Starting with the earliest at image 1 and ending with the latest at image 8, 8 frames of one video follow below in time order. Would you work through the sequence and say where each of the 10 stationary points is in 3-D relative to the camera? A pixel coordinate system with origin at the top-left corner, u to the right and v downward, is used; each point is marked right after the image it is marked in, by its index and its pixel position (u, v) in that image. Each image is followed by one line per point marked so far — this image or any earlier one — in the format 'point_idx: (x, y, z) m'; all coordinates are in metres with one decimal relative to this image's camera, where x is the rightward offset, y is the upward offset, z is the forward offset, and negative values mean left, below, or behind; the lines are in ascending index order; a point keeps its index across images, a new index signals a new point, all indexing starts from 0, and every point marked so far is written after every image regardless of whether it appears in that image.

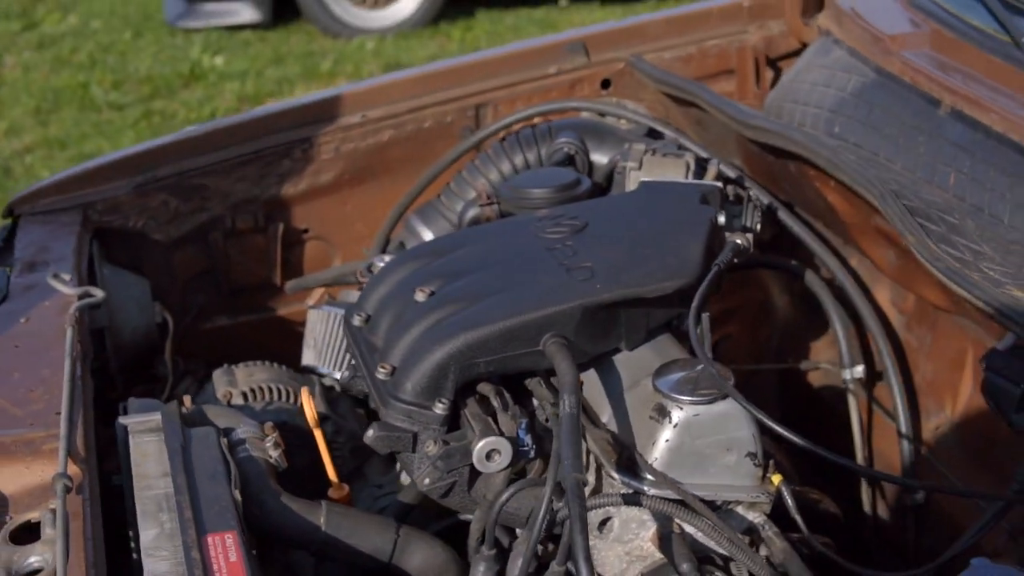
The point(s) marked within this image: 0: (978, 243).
0: (+0.3, 0.0, +1.3) m
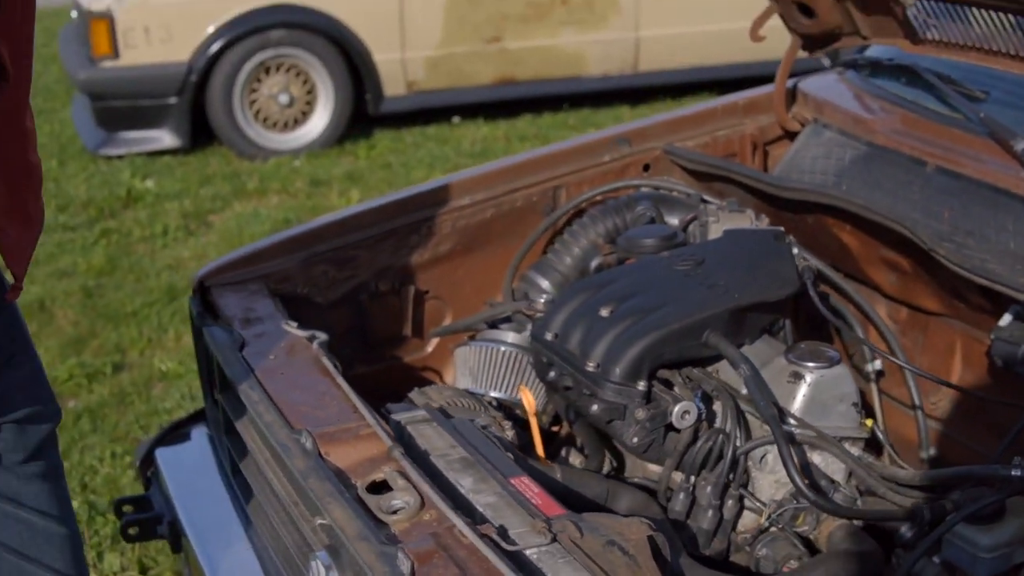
0: (+0.5, 0.0, +1.8) m
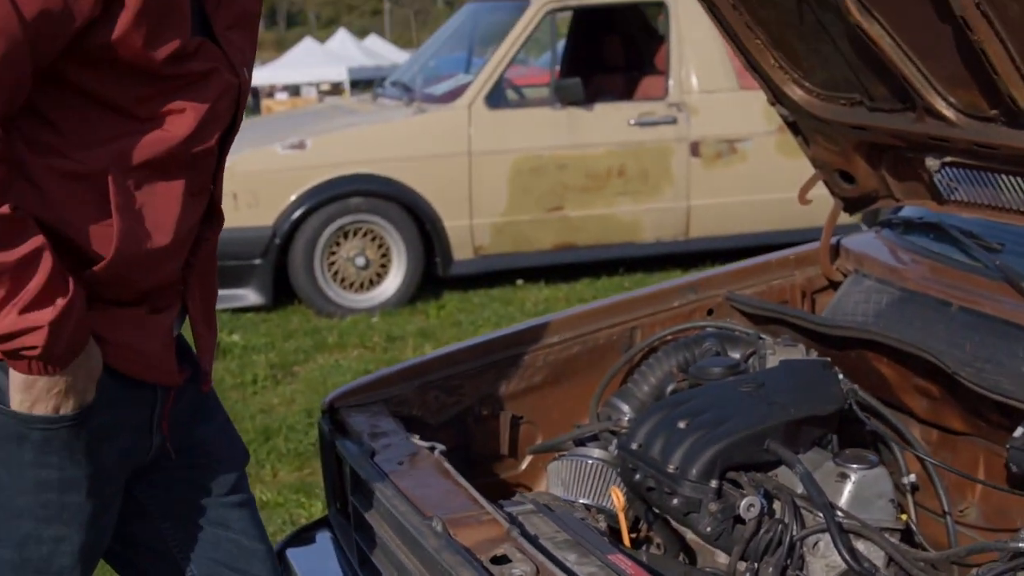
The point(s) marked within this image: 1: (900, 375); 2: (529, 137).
0: (+0.6, -0.1, +2.2) m
1: (+0.5, -0.1, +2.4) m
2: (+0.1, +0.5, +6.0) m
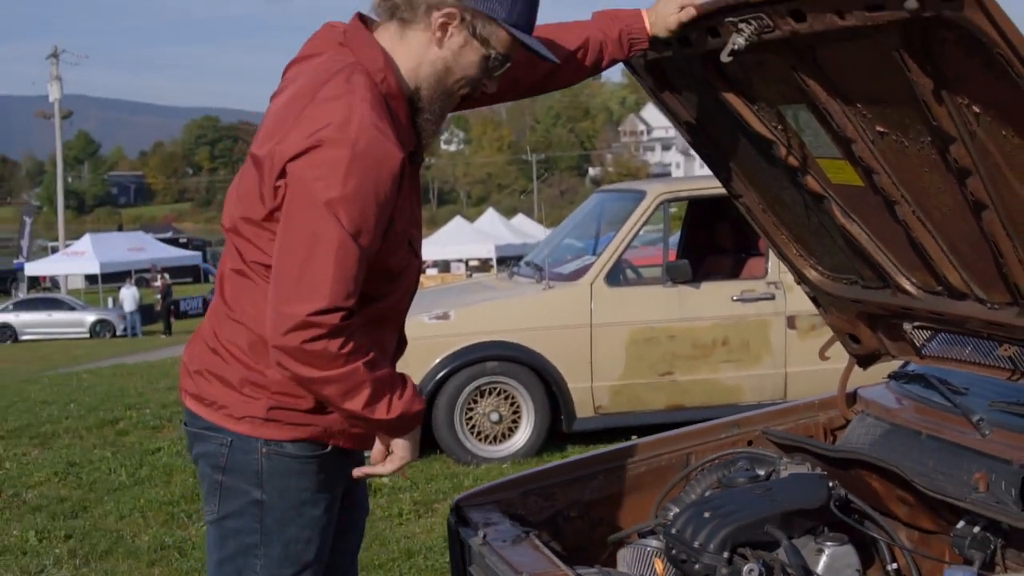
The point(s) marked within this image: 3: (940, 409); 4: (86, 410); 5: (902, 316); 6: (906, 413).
0: (+0.7, -0.3, +2.9) m
1: (+0.6, -0.3, +3.1) m
2: (+0.5, -0.1, +6.8) m
3: (+0.7, -0.2, +3.1) m
4: (-2.1, -0.6, +9.0) m
5: (+0.6, -0.1, +3.1) m
6: (+0.7, -0.2, +3.2) m
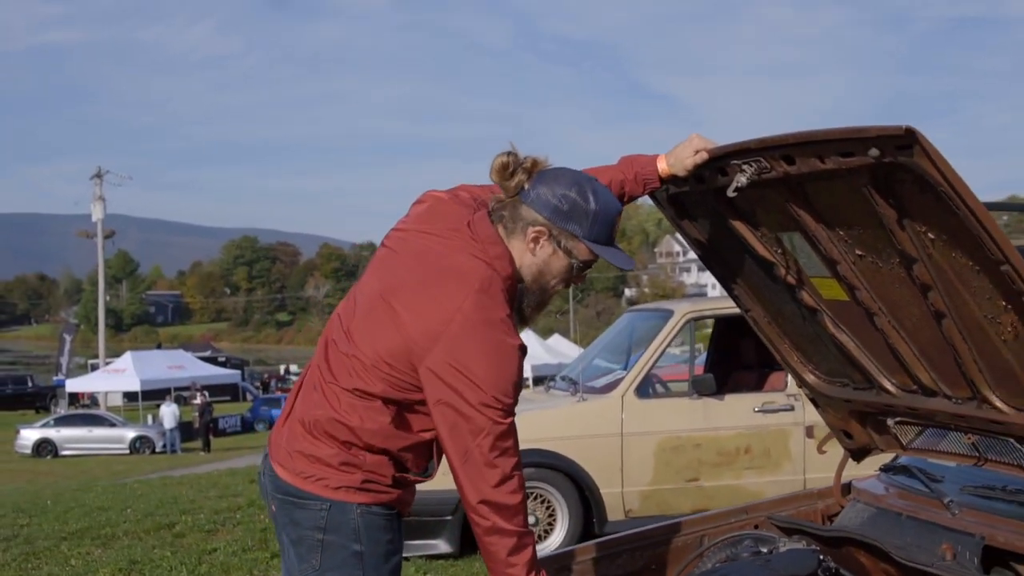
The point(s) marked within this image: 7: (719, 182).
0: (+0.7, -0.5, +3.4) m
1: (+0.7, -0.5, +3.6) m
2: (+0.6, -0.5, +7.2) m
3: (+0.8, -0.4, +3.6) m
4: (-1.9, -1.2, +9.5) m
5: (+0.7, -0.2, +3.6) m
6: (+0.8, -0.4, +3.7) m
7: (+0.3, +0.2, +3.1) m
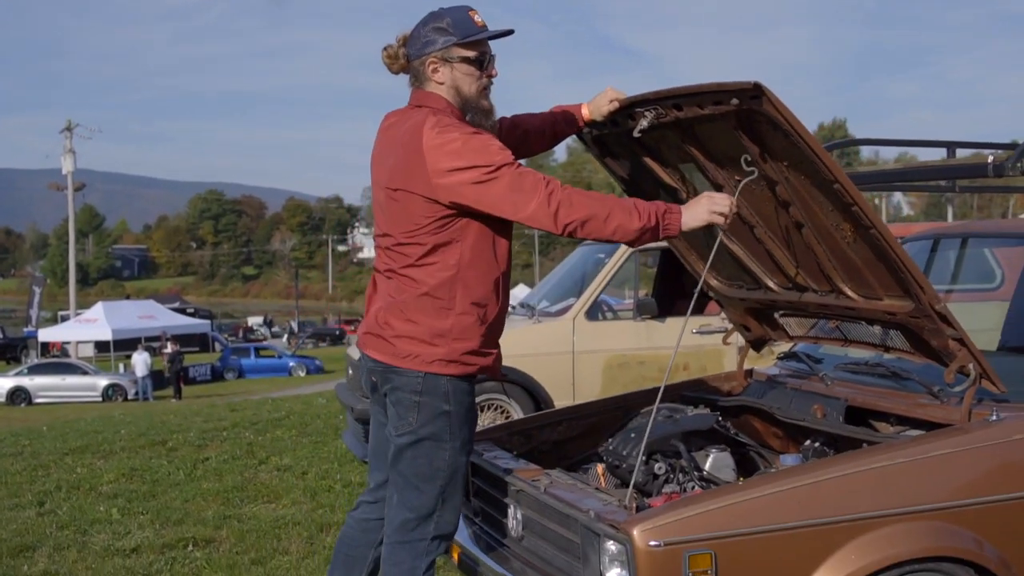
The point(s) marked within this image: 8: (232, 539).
0: (+0.7, -0.3, +4.2) m
1: (+0.6, -0.3, +4.4) m
2: (+0.5, -0.2, +8.1) m
3: (+0.7, -0.2, +4.4) m
4: (-2.1, -0.8, +10.3) m
5: (+0.6, 0.0, +4.4) m
6: (+0.7, -0.2, +4.5) m
7: (+0.3, +0.4, +4.0) m
8: (-0.9, -0.8, +5.9) m
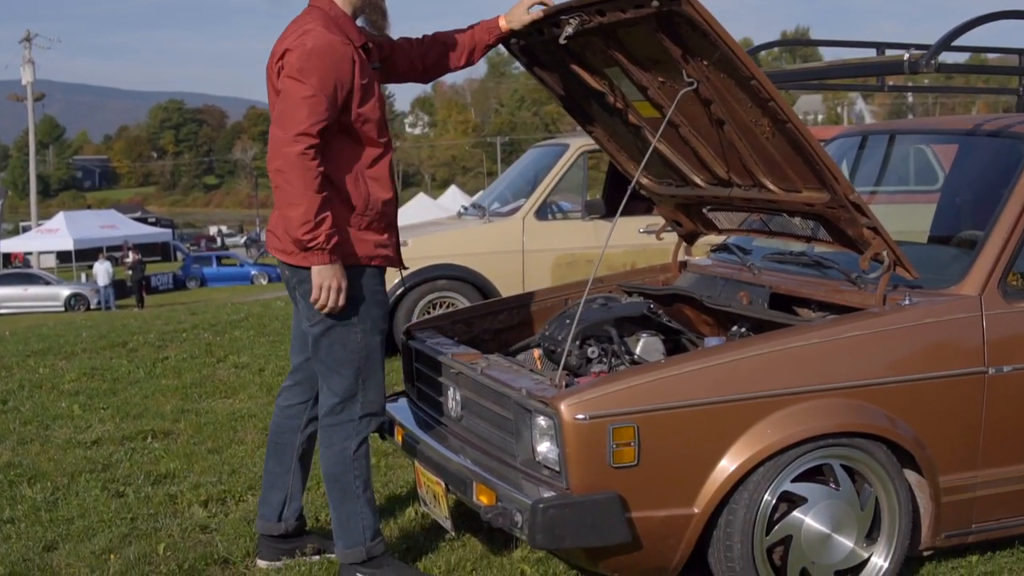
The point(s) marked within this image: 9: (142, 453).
0: (+0.5, 0.0, +4.4) m
1: (+0.5, -0.1, +4.6) m
2: (+0.2, +0.2, +8.3) m
3: (+0.6, +0.1, +4.6) m
4: (-2.4, -0.3, +10.5) m
5: (+0.5, +0.2, +4.6) m
6: (+0.5, +0.1, +4.7) m
7: (+0.1, +0.6, +4.1) m
8: (-1.1, -0.5, +6.1) m
9: (-1.1, -0.5, +5.7) m
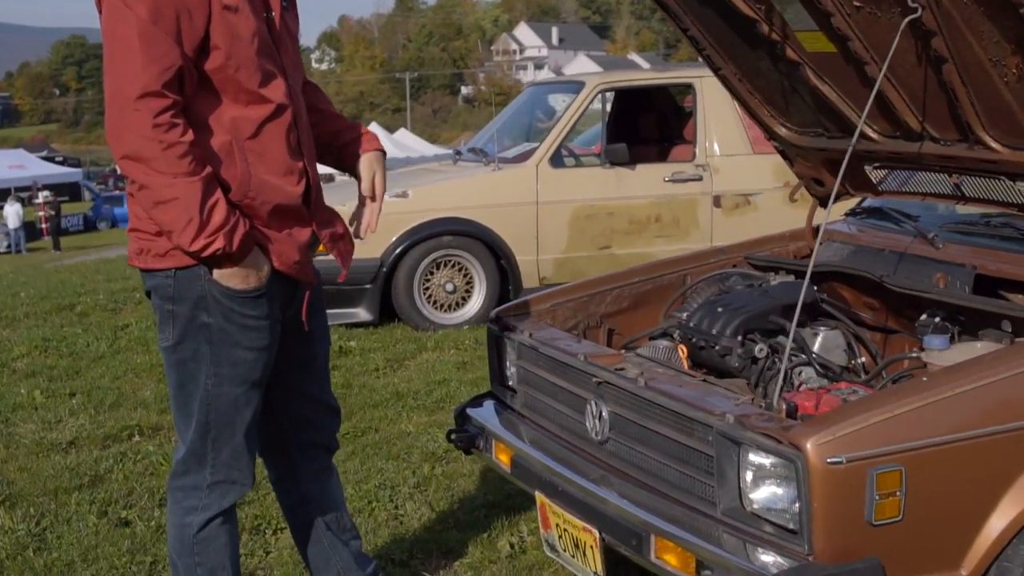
0: (+0.8, 0.0, +3.5) m
1: (+0.7, 0.0, +3.7) m
2: (+0.3, +0.4, +7.3) m
3: (+0.8, +0.1, +3.7) m
4: (-2.4, -0.1, +9.4) m
5: (+0.7, +0.3, +3.7) m
6: (+0.7, +0.1, +3.8) m
7: (+0.4, +0.6, +3.2) m
8: (-0.9, -0.4, +5.1) m
9: (-0.9, -0.4, +4.7) m
